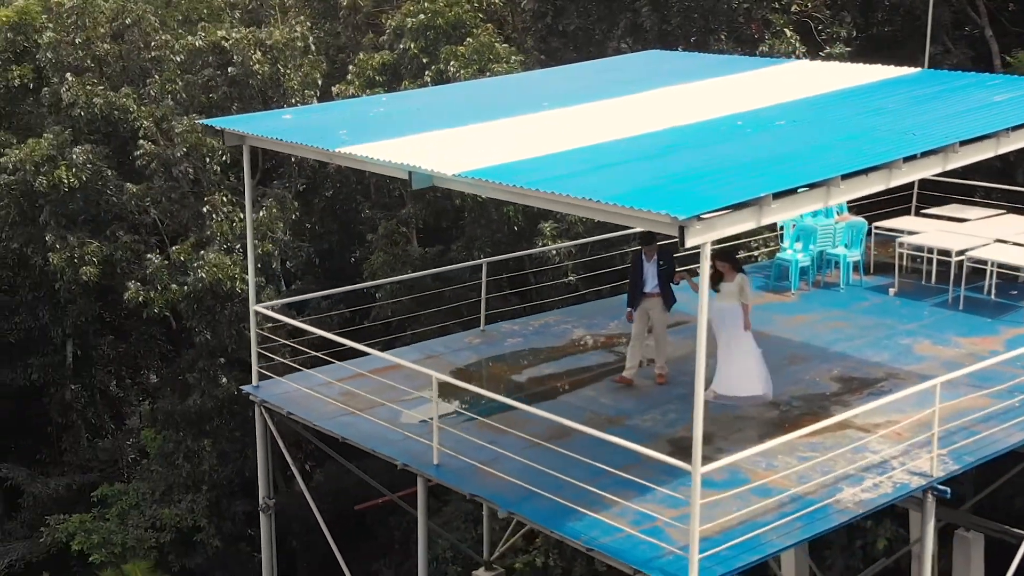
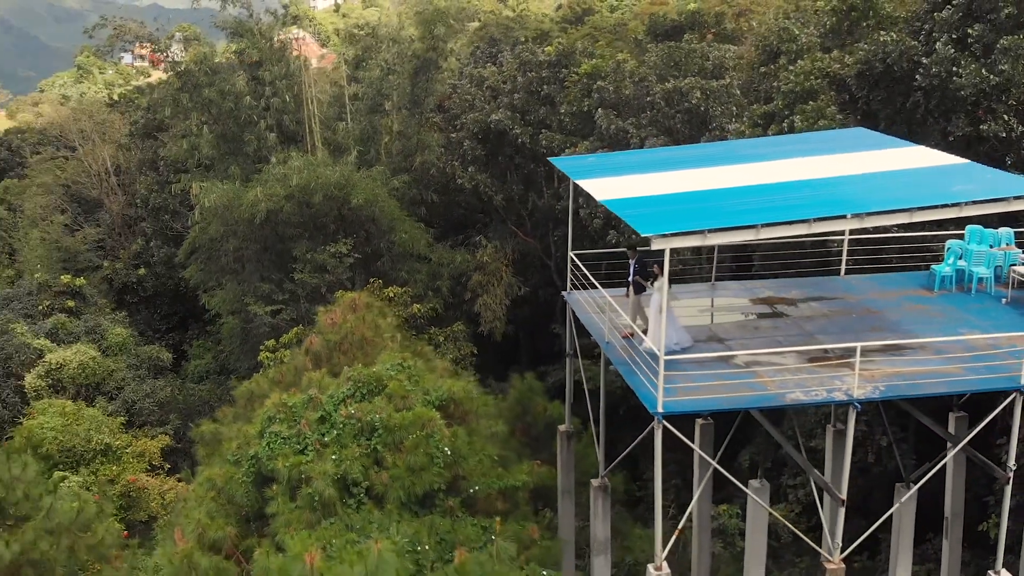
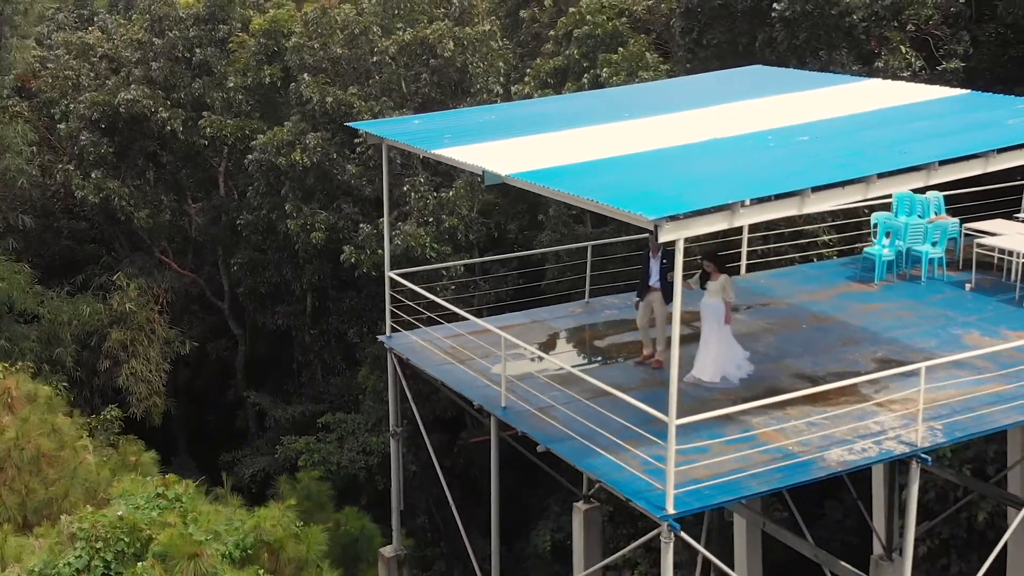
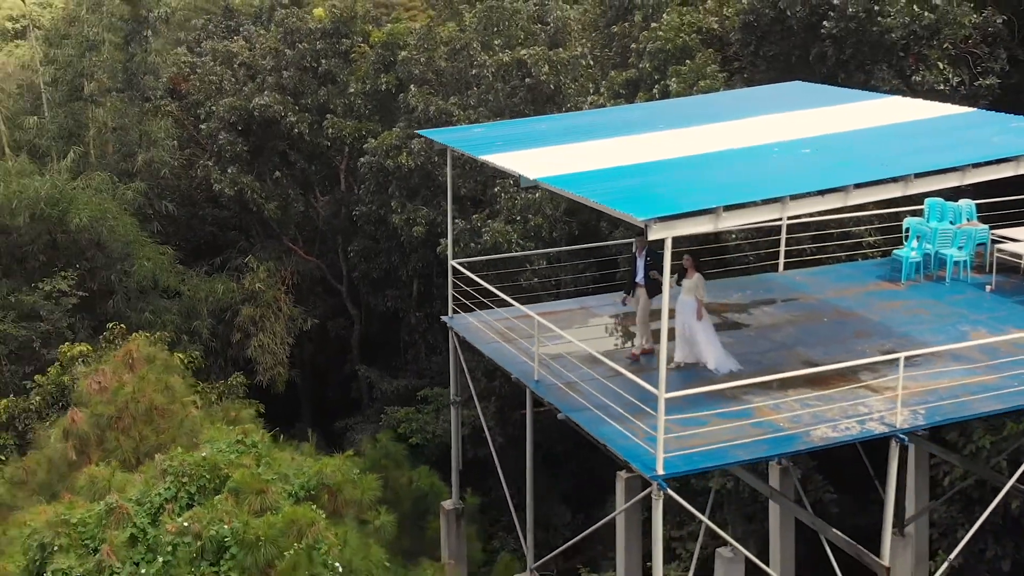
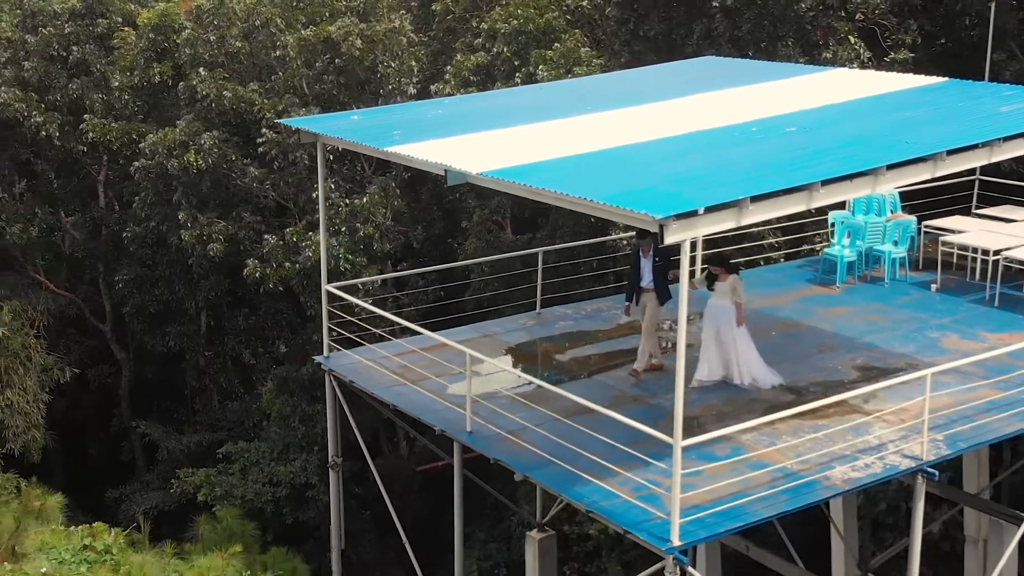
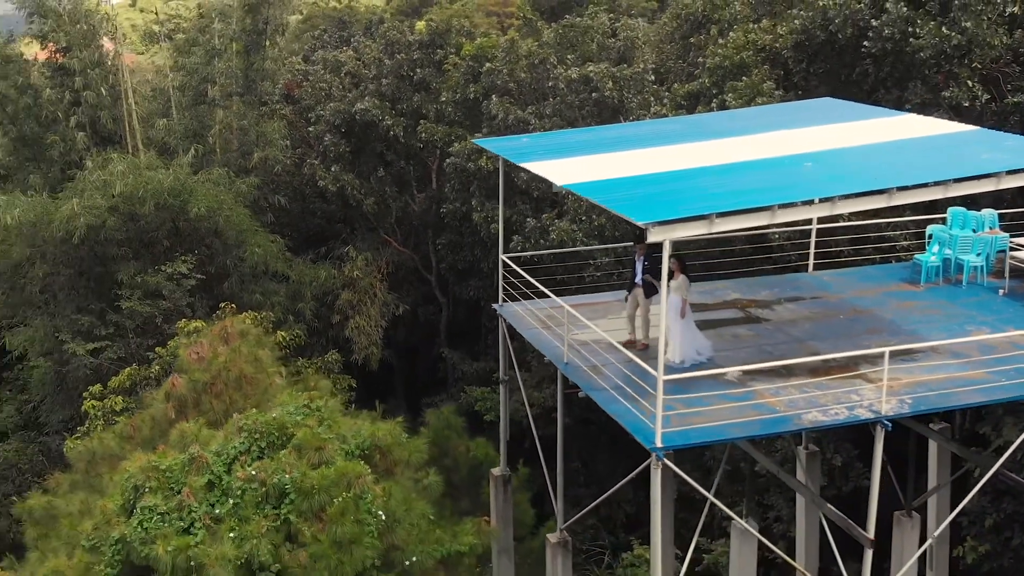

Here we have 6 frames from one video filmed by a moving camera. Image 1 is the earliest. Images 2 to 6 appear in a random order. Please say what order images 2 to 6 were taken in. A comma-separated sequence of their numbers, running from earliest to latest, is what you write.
5, 3, 4, 6, 2
